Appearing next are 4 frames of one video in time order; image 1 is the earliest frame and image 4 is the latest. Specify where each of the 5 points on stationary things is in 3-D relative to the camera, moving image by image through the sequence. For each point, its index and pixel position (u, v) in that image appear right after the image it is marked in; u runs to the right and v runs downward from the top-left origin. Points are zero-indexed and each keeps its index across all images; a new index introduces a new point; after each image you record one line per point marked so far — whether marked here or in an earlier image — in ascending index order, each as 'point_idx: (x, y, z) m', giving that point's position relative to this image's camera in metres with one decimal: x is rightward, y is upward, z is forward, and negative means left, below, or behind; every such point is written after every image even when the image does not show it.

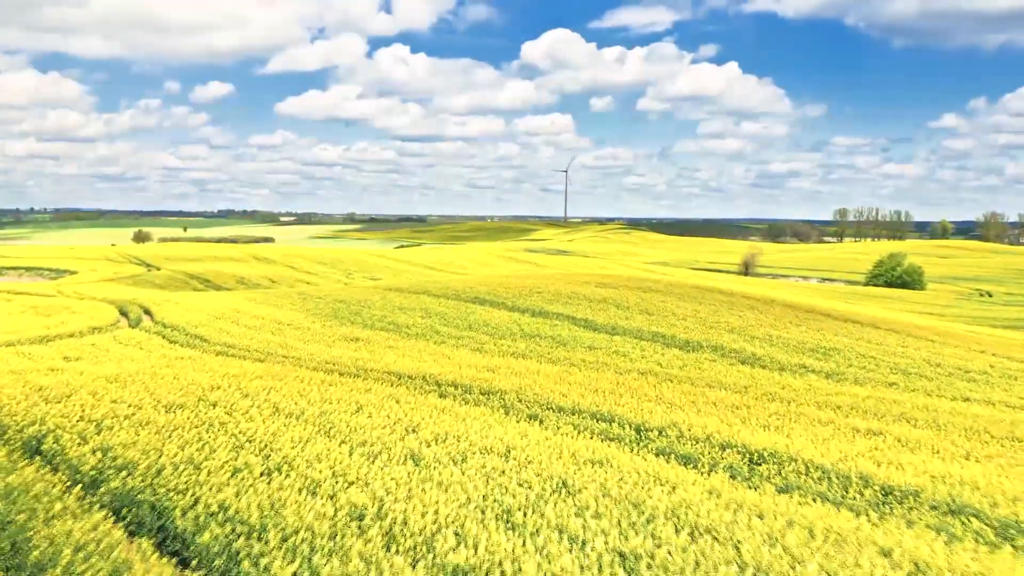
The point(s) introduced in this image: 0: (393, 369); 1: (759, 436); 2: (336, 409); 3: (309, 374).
0: (-3.7, -2.5, +17.7) m
1: (+4.6, -2.8, +10.8) m
2: (-3.4, -2.3, +11.1) m
3: (-5.8, -2.4, +16.3) m
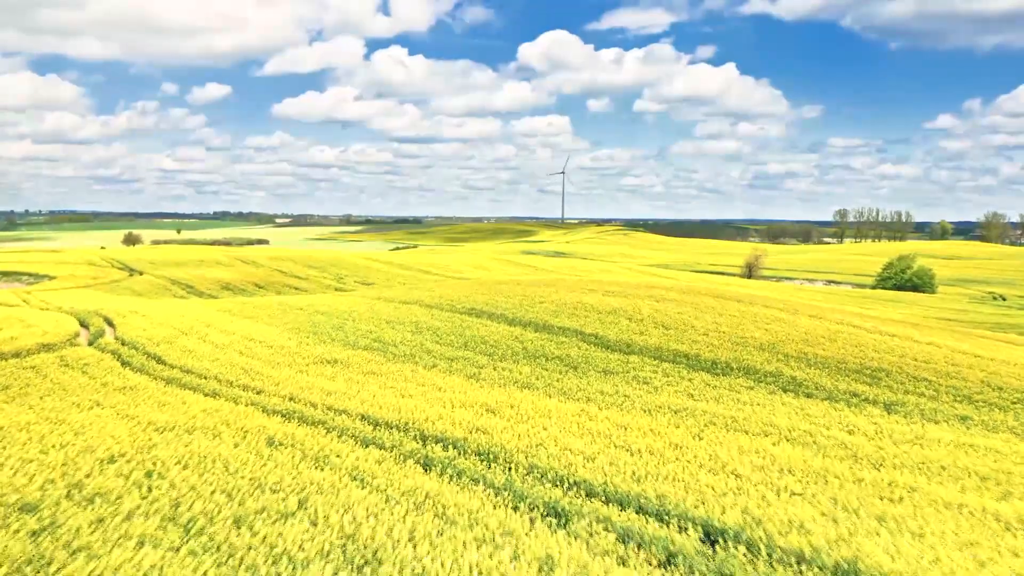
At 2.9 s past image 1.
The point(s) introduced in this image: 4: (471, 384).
0: (-3.6, -3.1, +14.2) m
1: (+4.7, -3.3, +7.3) m
2: (-3.2, -2.9, +7.6) m
3: (-5.6, -3.0, +12.8) m
4: (-1.3, -3.1, +18.5) m
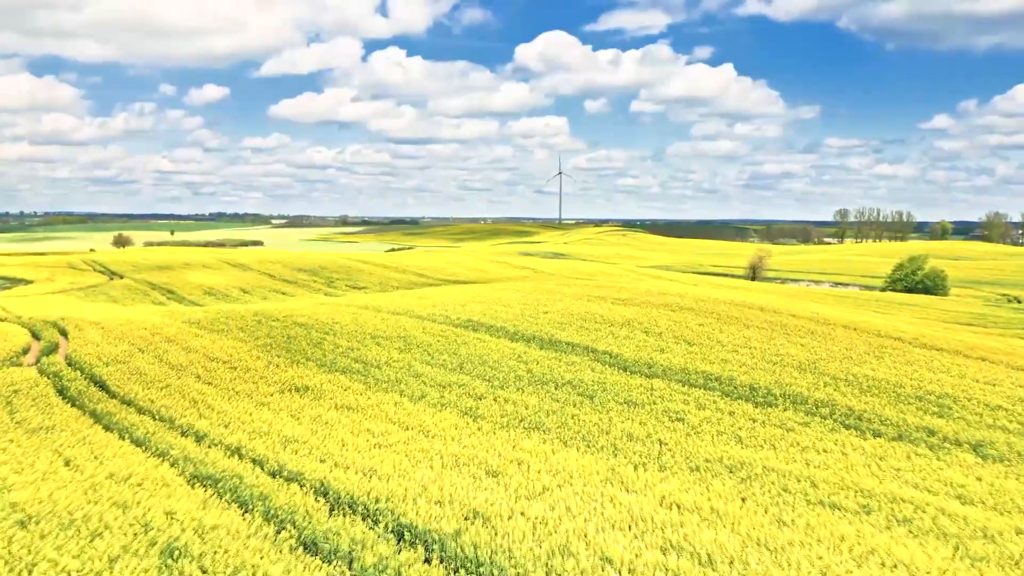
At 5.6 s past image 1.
0: (-3.4, -3.6, +10.6) m
1: (+4.9, -3.7, +3.7) m
2: (-3.0, -3.3, +4.0) m
3: (-5.5, -3.5, +9.2) m
4: (-1.2, -3.6, +14.9) m
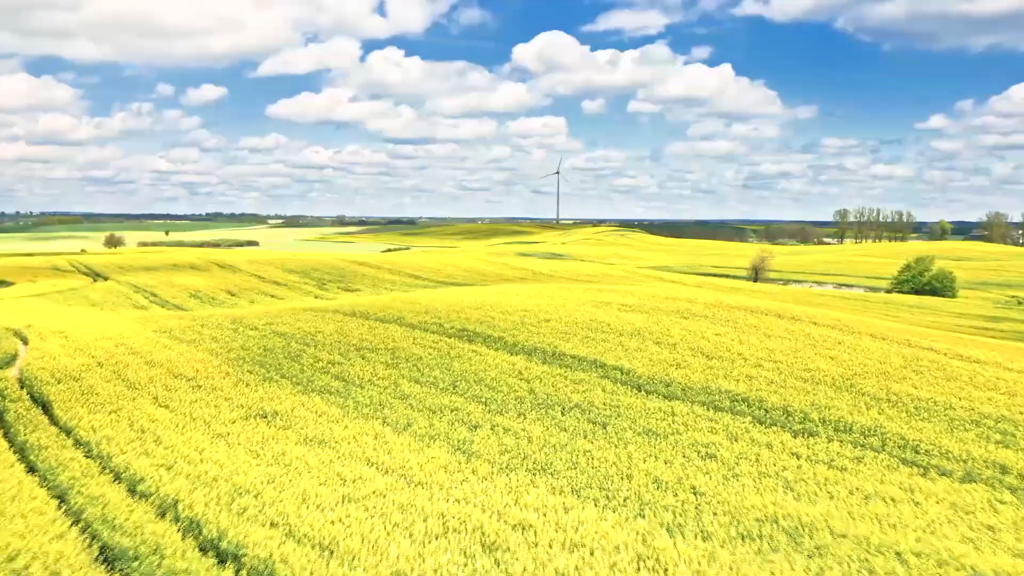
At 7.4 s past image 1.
0: (-3.4, -3.9, +8.0) m
1: (+5.0, -4.0, +1.2) m
2: (-3.0, -3.6, +1.4) m
3: (-5.4, -3.8, +6.6) m
4: (-1.2, -3.9, +12.4) m
